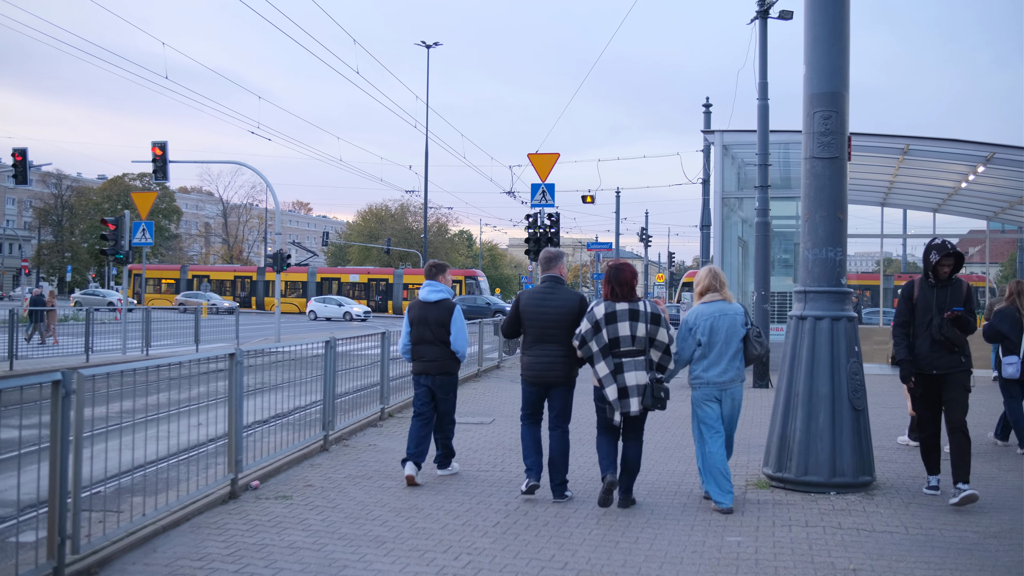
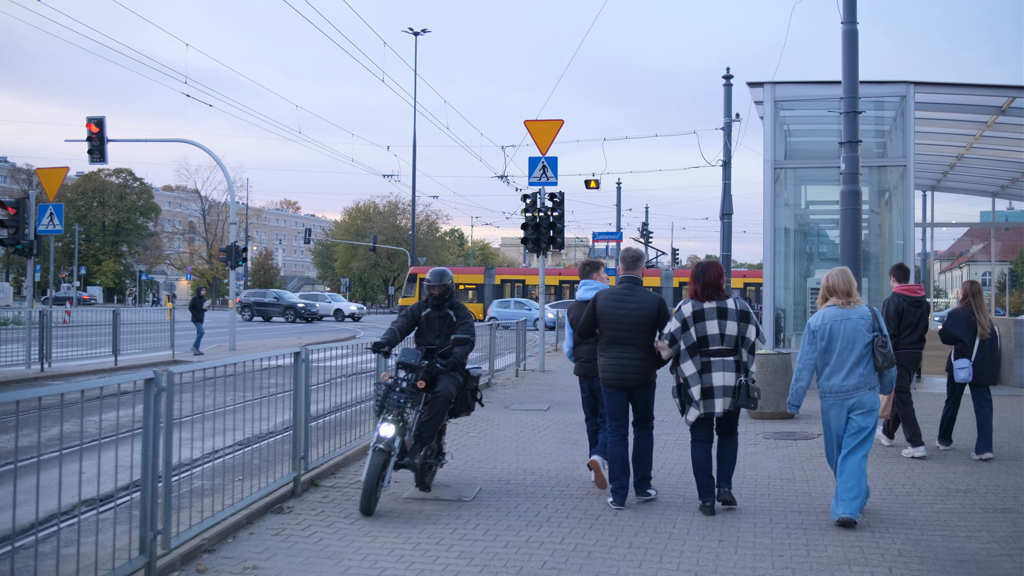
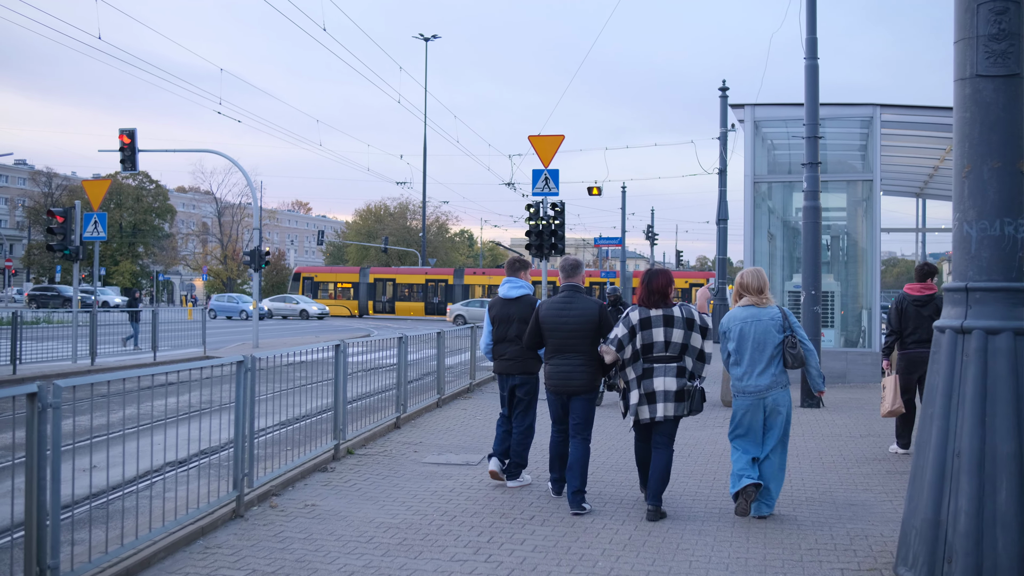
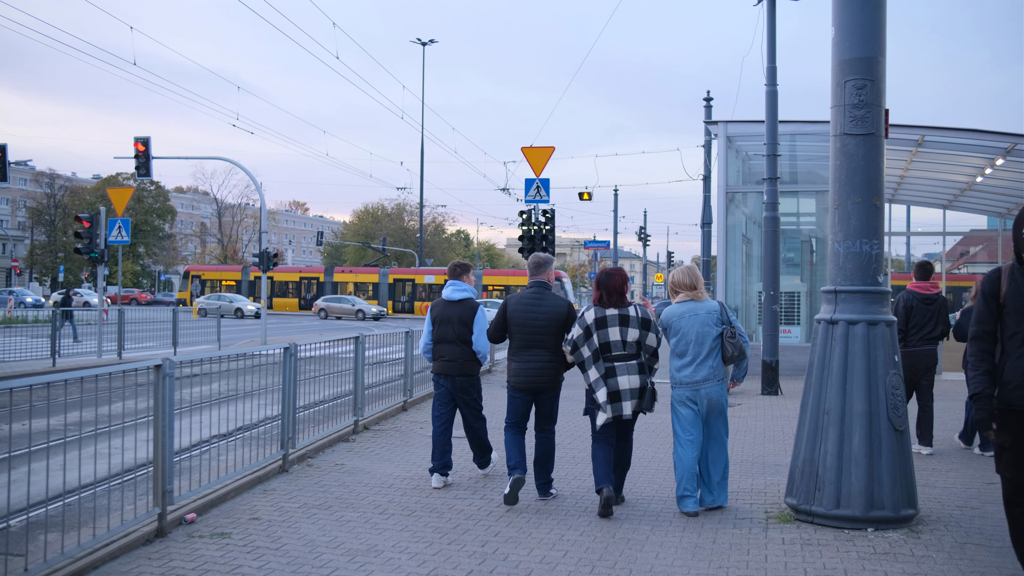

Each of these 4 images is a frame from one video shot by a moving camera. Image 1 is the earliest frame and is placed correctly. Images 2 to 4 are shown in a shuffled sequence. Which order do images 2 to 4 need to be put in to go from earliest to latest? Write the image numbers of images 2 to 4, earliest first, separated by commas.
4, 3, 2
